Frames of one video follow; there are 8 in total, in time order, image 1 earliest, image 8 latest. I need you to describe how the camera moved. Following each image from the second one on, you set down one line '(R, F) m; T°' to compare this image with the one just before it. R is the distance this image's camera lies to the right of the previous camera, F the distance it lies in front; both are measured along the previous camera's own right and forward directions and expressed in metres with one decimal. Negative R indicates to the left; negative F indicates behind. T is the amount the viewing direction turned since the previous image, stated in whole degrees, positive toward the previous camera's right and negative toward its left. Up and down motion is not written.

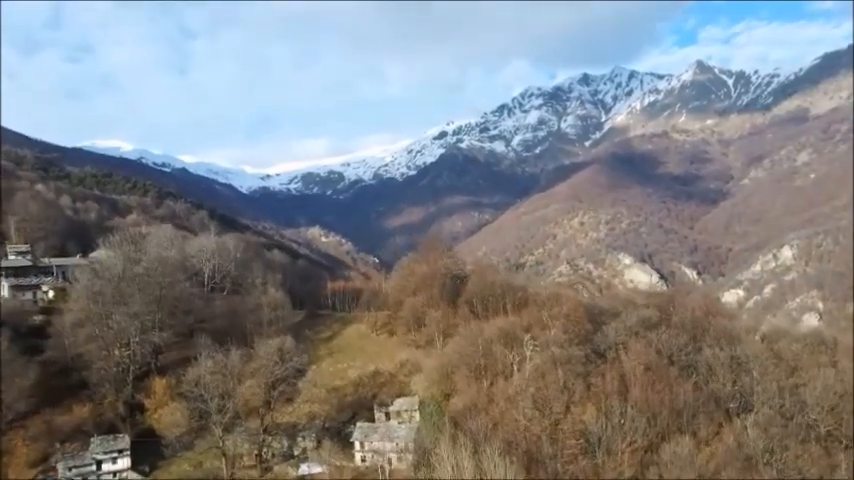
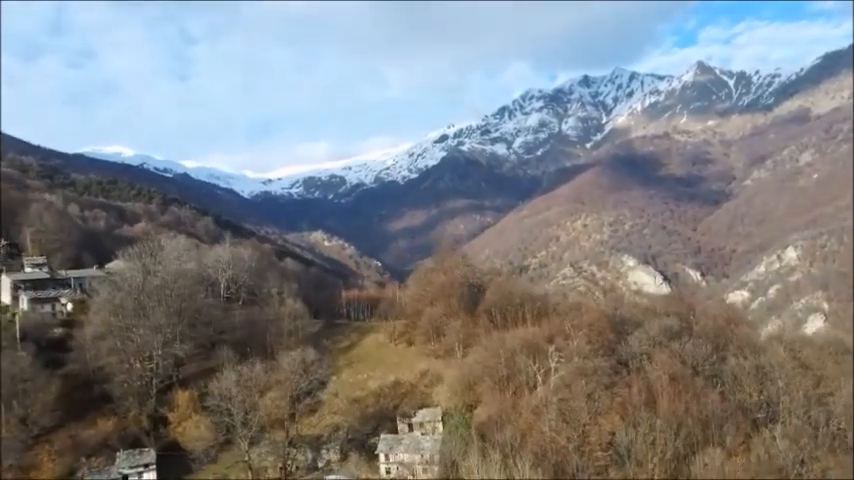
(-0.1, 0.0) m; 0°
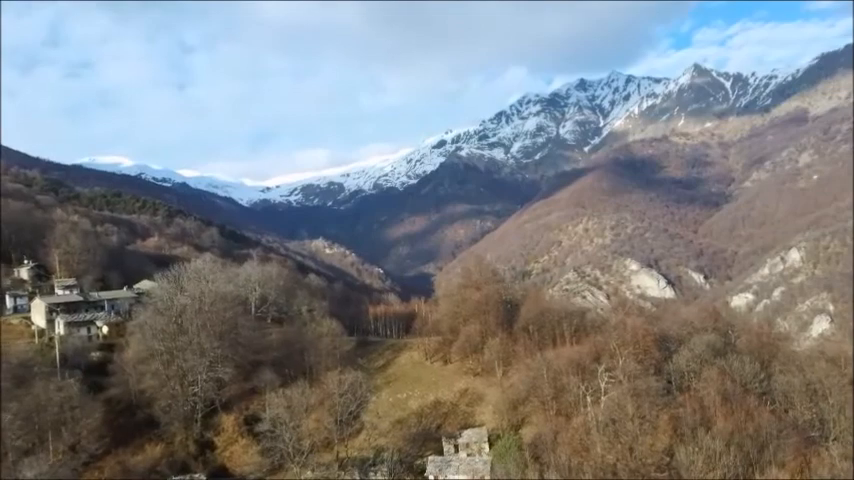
(-0.3, 0.0) m; 0°
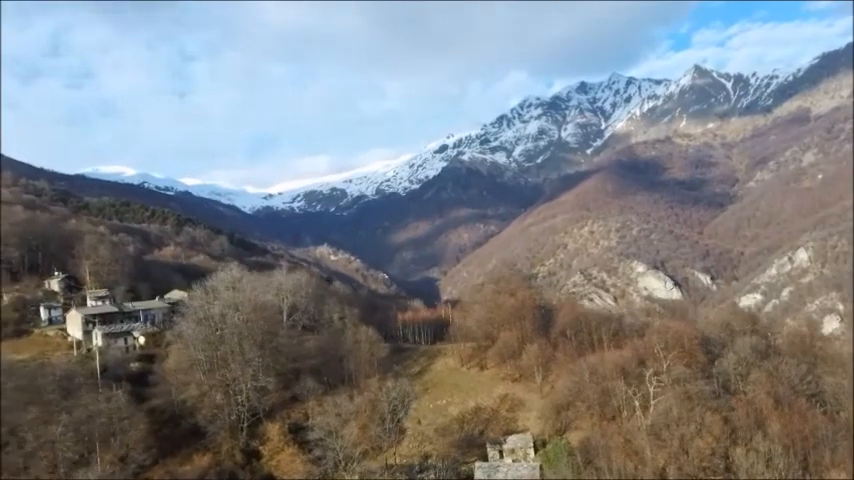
(-0.3, 0.0) m; 0°
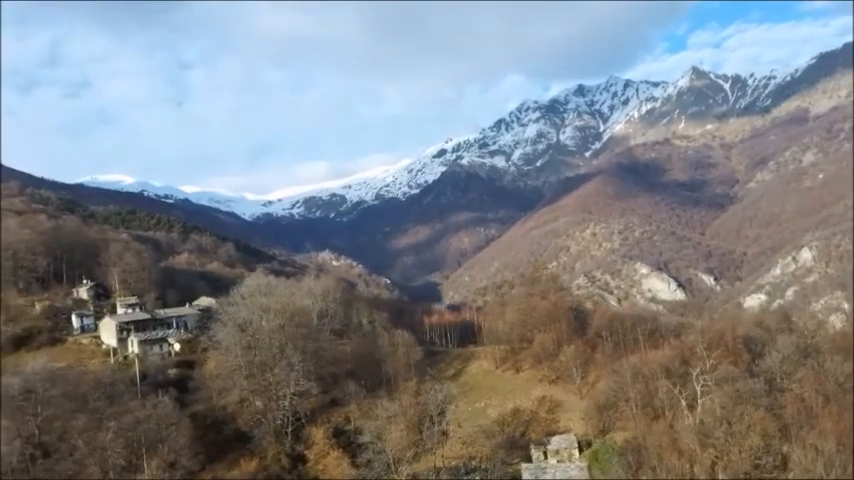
(-0.3, 0.0) m; 0°
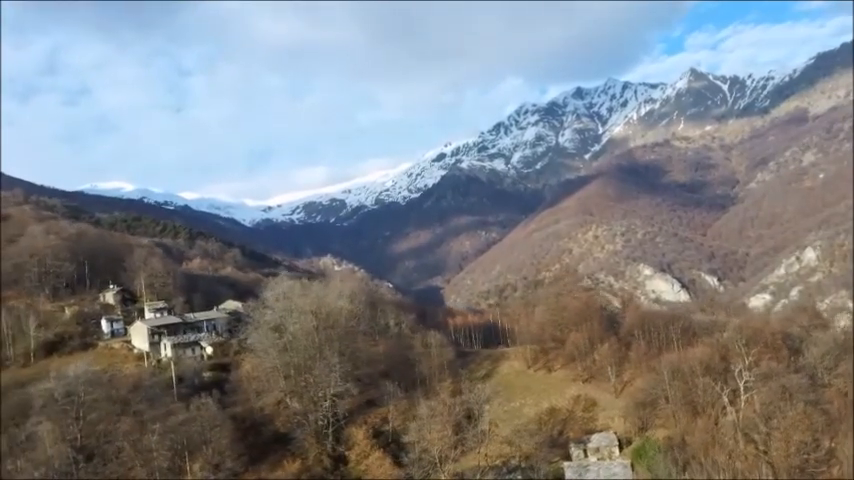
(-0.3, 0.0) m; 0°
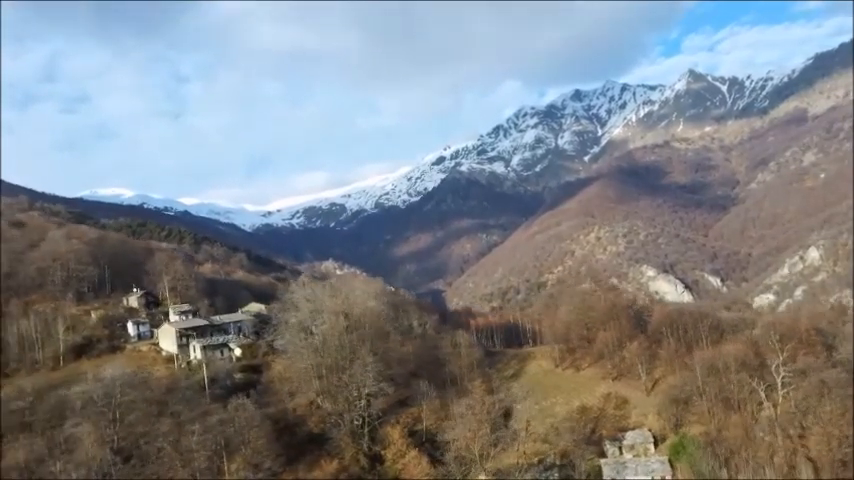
(-0.3, 0.0) m; 0°
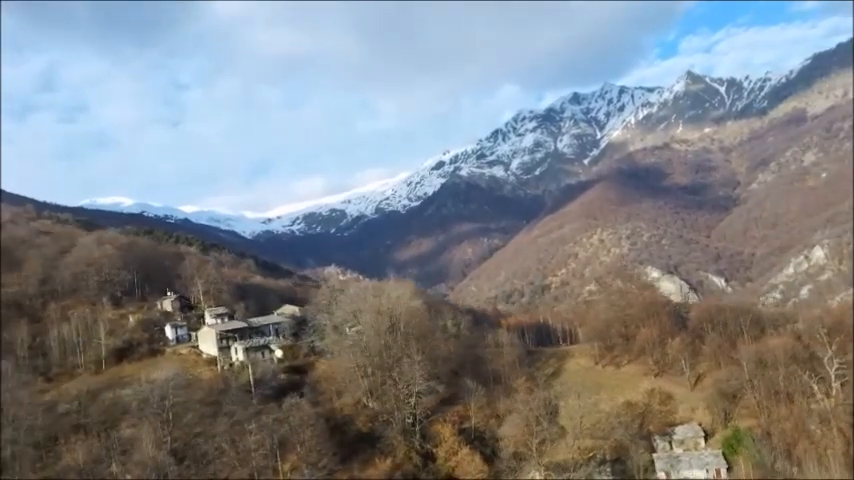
(-0.4, 0.0) m; 0°
